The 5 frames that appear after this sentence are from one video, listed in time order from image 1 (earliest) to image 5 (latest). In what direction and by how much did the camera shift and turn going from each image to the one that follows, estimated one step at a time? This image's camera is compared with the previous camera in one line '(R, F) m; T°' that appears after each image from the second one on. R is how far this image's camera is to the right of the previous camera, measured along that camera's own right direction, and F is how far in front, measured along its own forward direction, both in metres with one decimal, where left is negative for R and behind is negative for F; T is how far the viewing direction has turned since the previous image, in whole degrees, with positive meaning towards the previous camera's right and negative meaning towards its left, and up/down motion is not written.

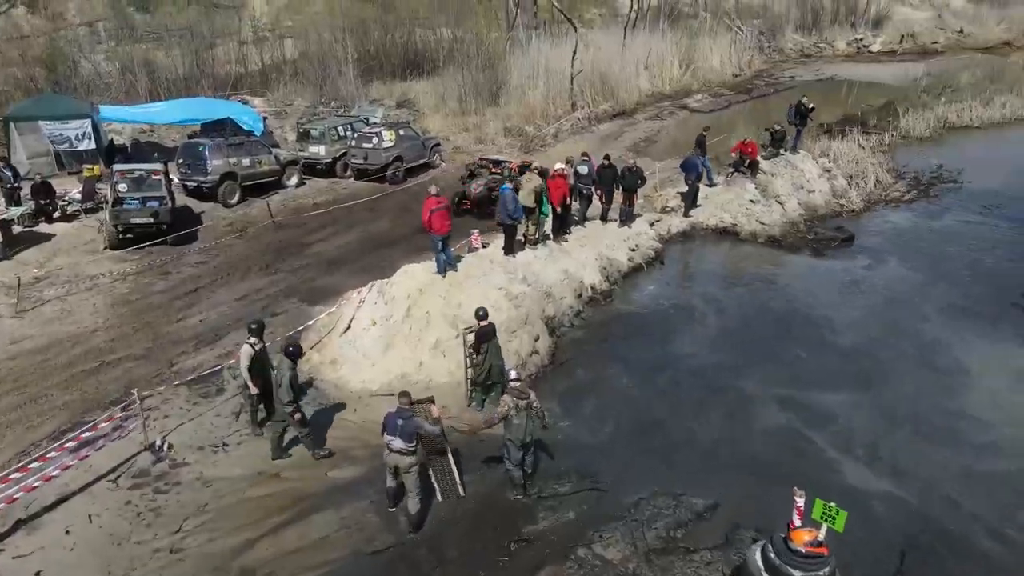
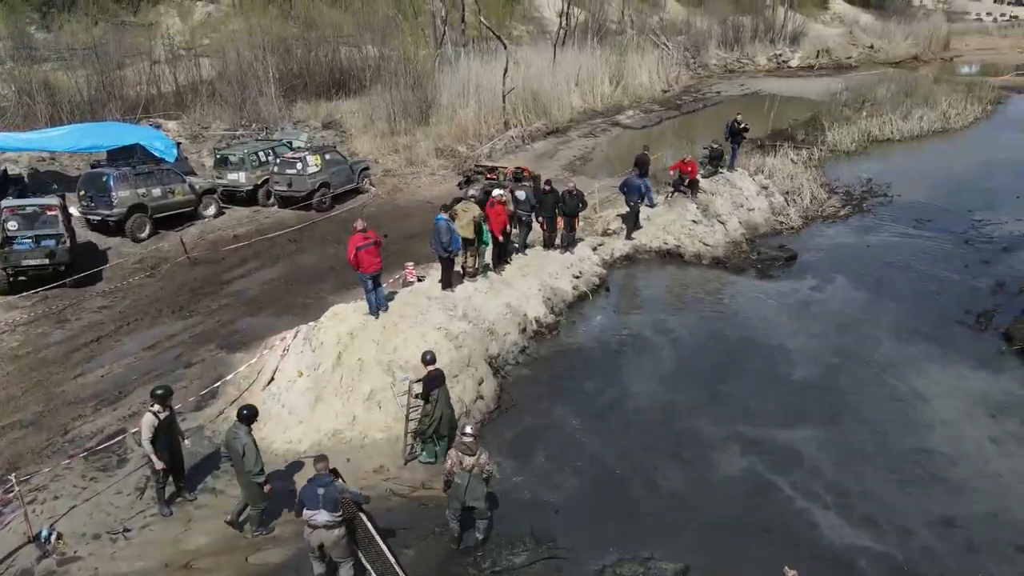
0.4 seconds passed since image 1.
(0.0, +0.6) m; +5°
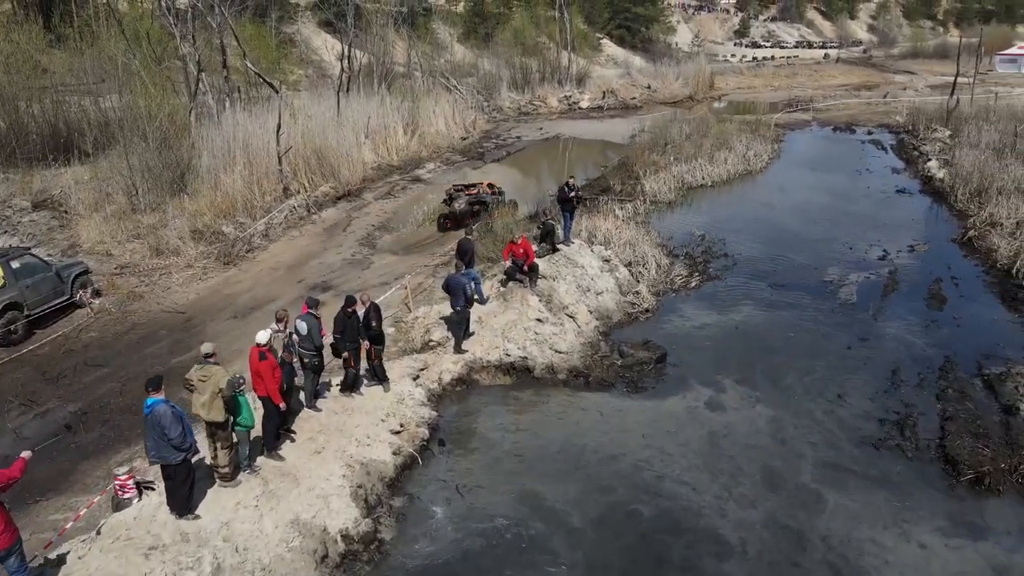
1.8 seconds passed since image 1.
(+0.3, +3.2) m; +15°
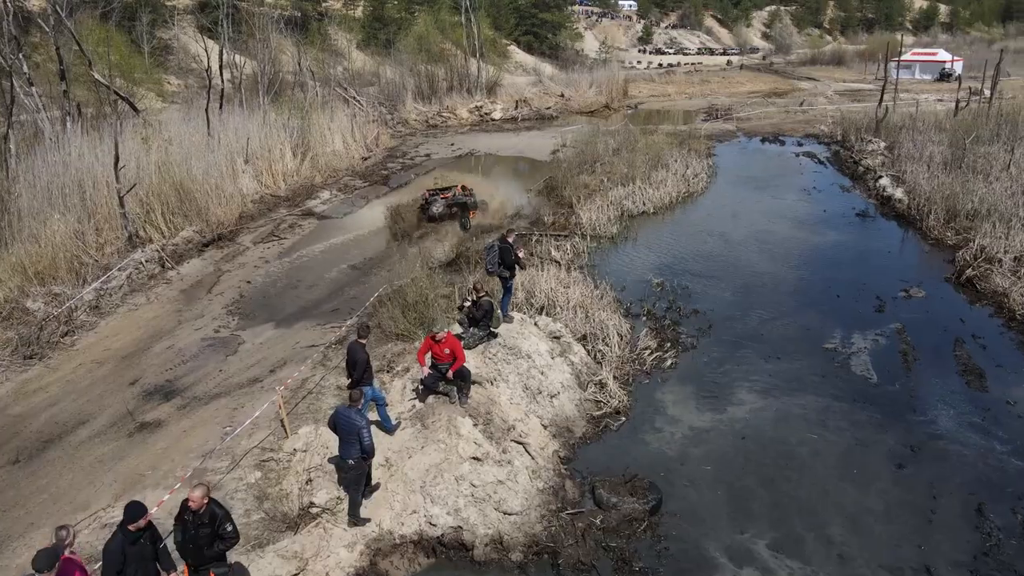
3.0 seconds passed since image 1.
(0.0, +3.3) m; +7°
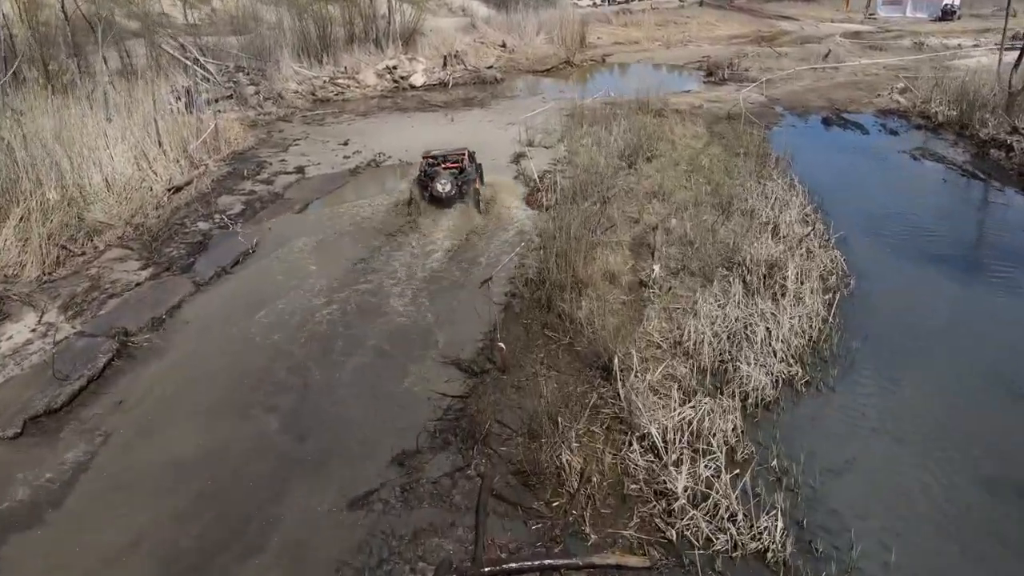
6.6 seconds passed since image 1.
(-0.1, +11.5) m; +5°
